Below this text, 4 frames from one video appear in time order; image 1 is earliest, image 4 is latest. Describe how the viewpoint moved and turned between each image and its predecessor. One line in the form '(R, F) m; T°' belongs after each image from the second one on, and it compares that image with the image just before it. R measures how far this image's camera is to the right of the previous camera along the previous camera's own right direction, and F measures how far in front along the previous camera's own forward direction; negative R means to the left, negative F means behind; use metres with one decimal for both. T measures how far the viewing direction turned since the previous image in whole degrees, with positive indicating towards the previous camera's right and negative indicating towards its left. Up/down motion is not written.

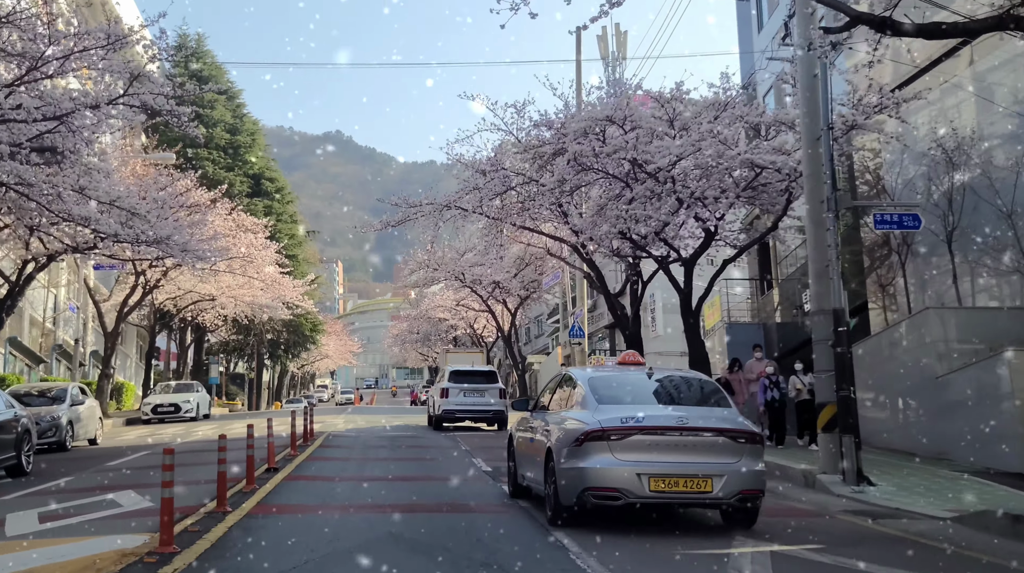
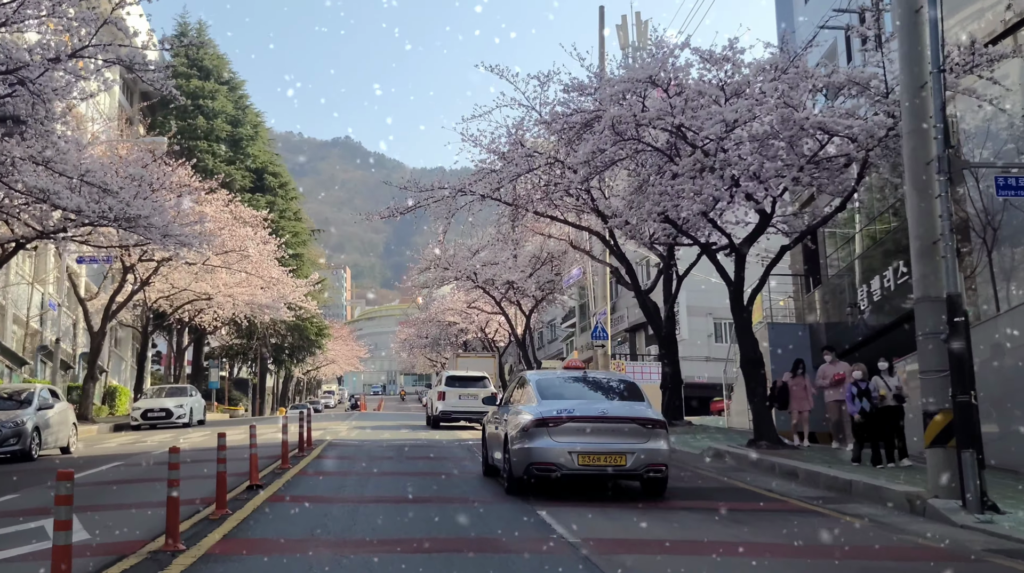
(-0.3, +2.4) m; 0°
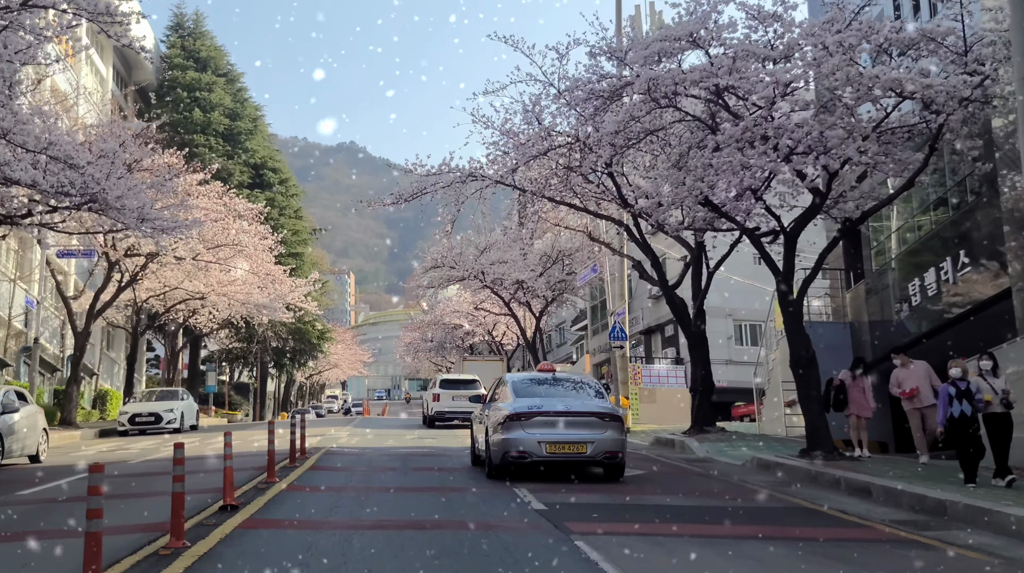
(-0.2, +2.0) m; 0°
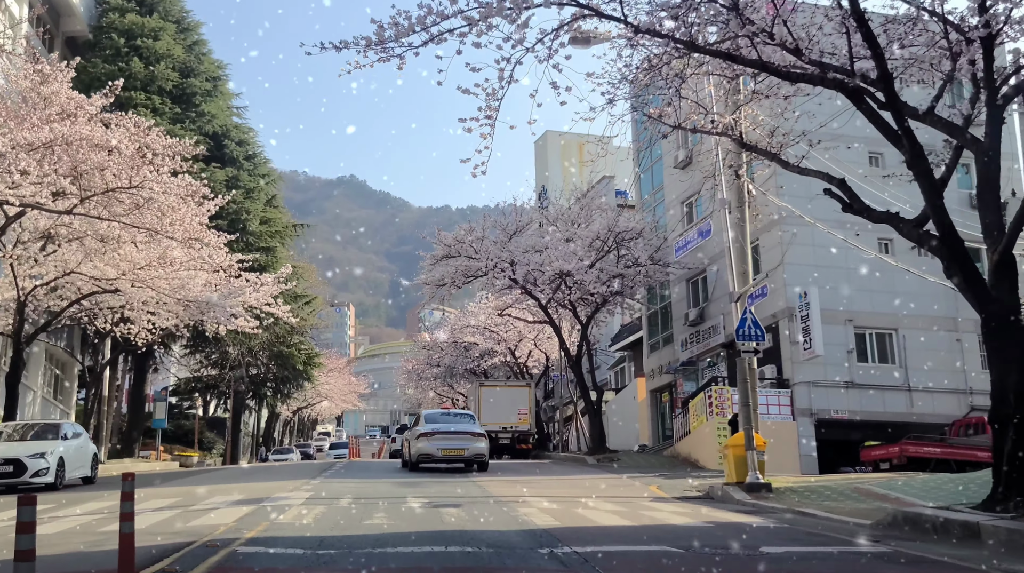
(-1.2, +10.4) m; 0°
